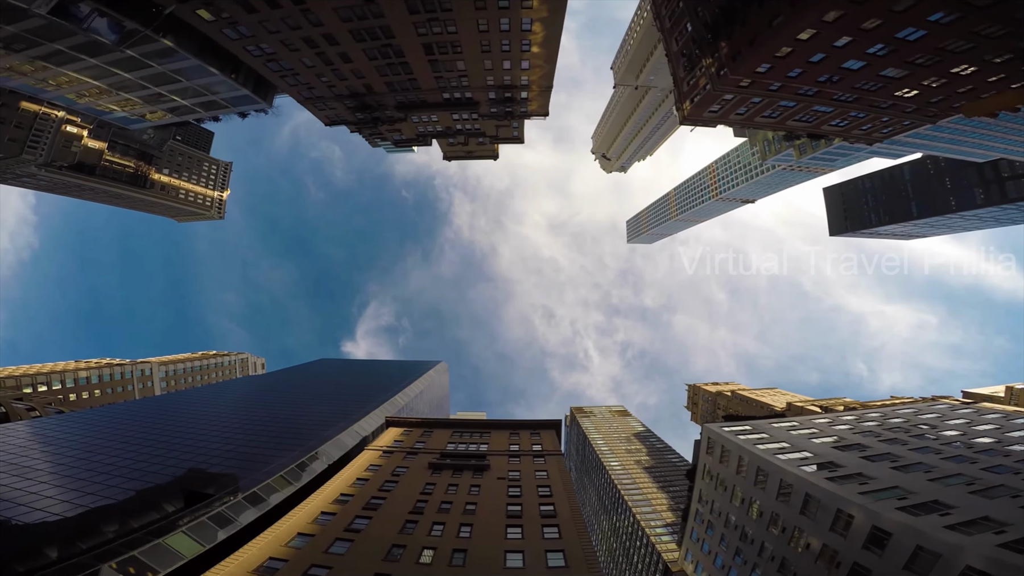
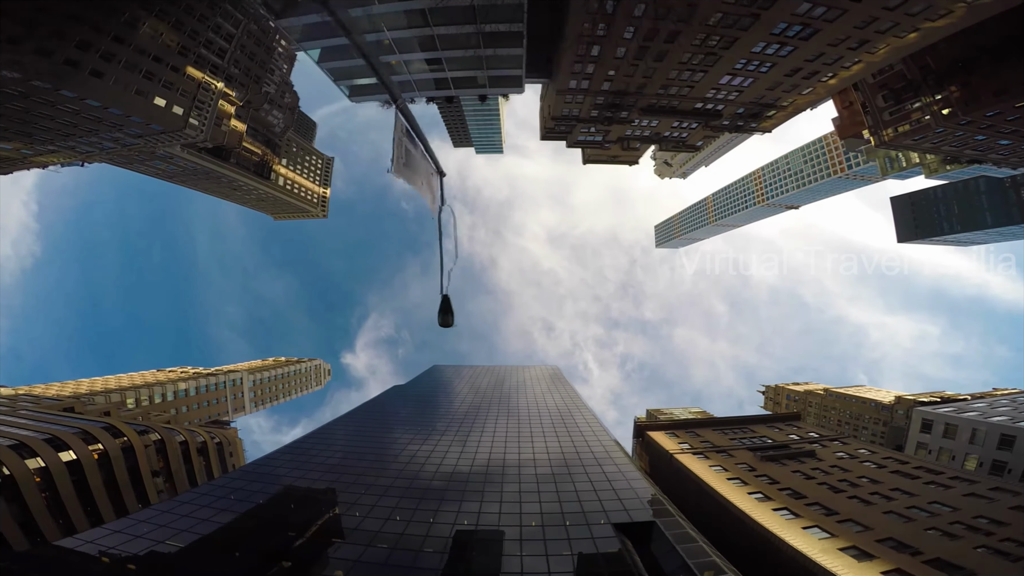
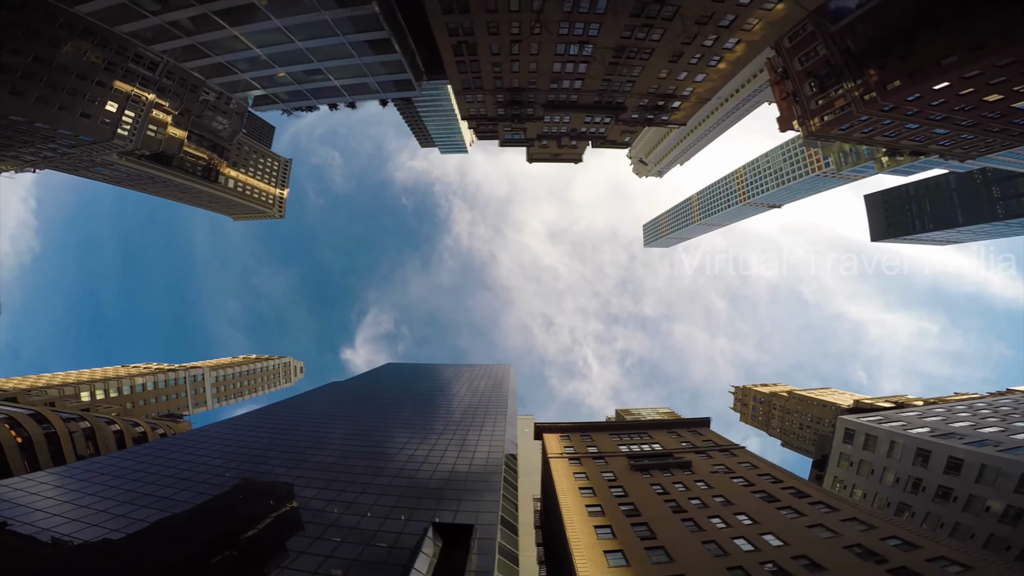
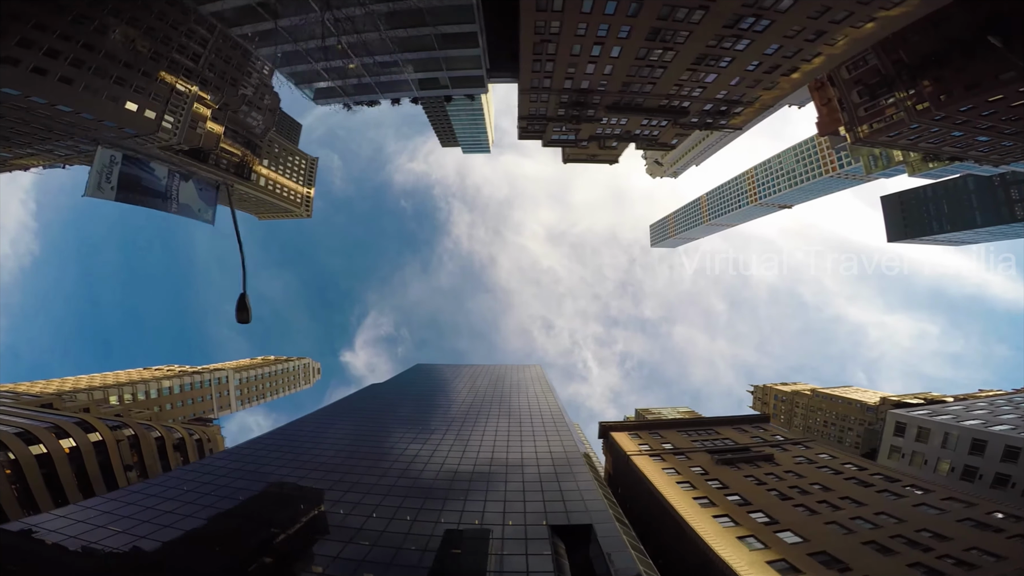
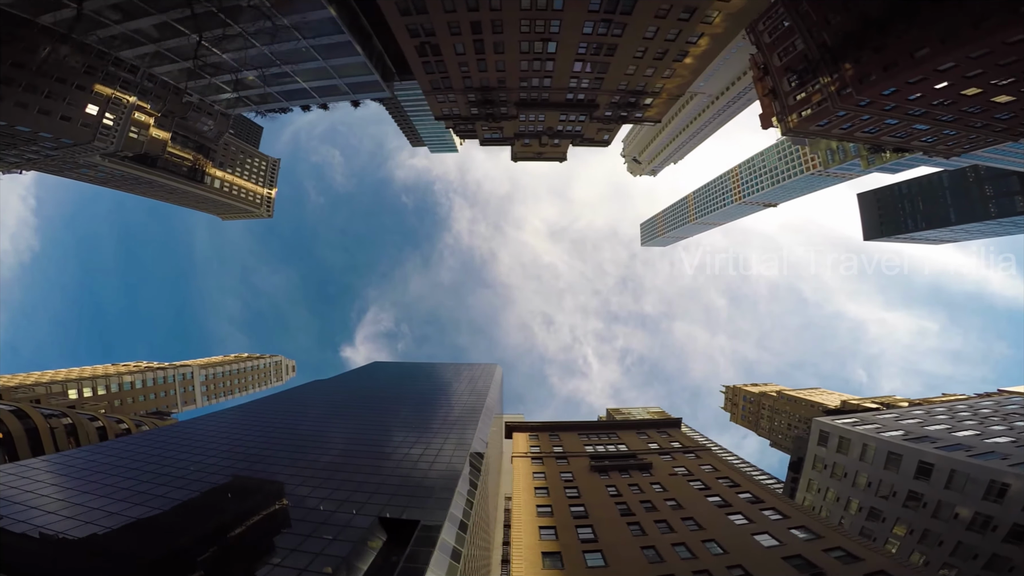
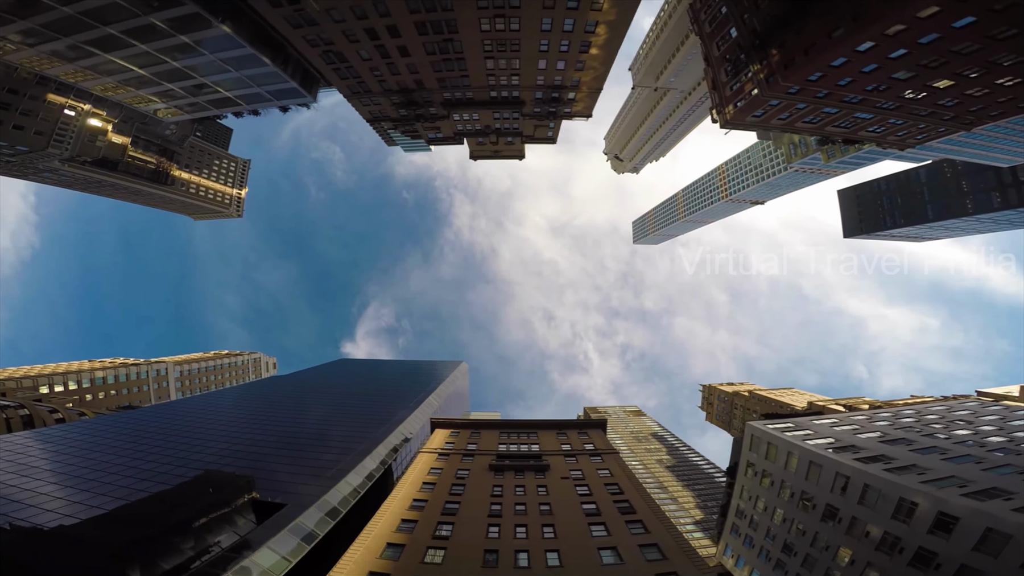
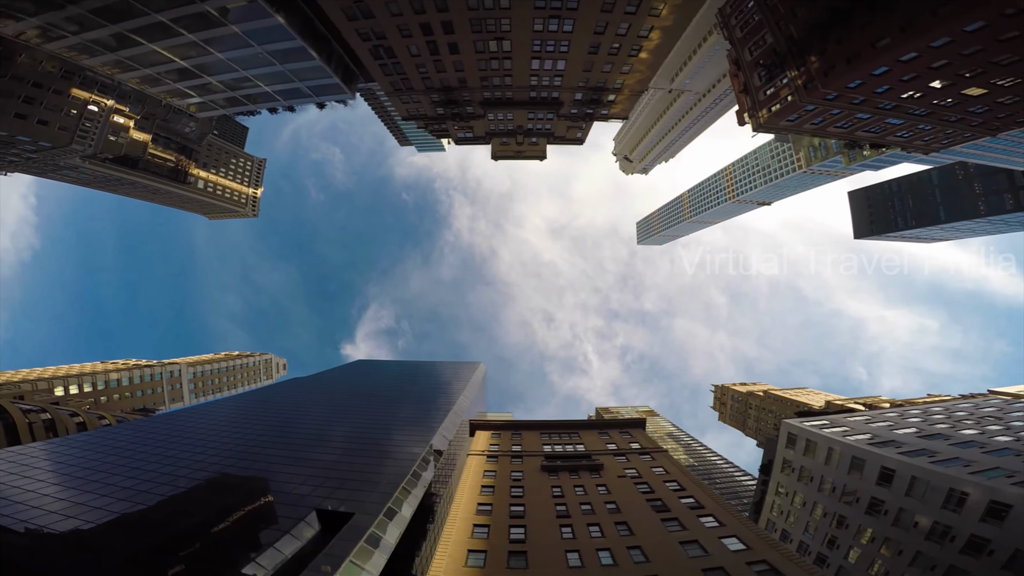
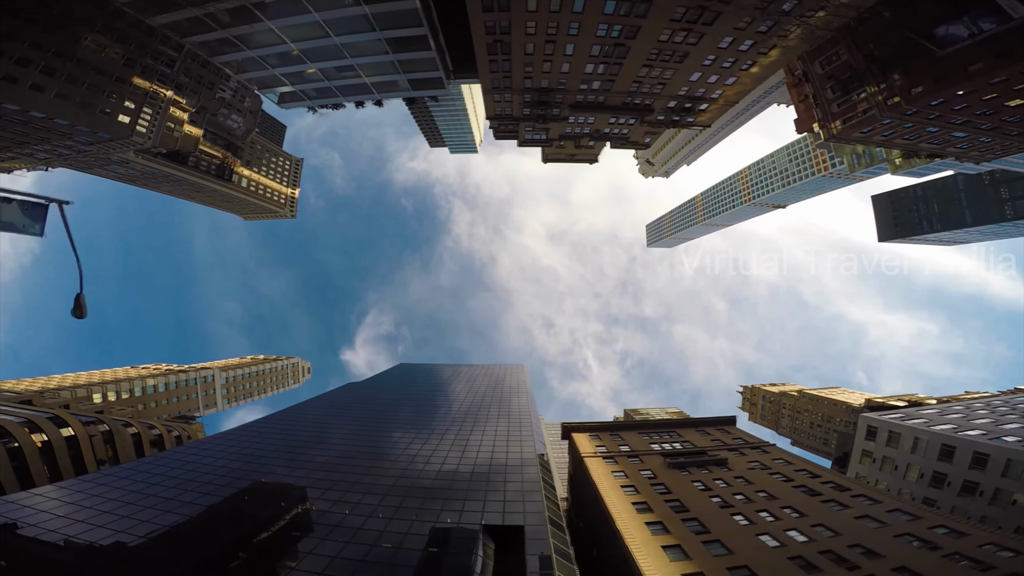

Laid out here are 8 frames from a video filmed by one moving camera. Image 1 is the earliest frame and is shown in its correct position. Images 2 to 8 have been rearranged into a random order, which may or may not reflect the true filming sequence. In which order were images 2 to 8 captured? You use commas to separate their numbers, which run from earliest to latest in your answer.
6, 7, 5, 3, 8, 4, 2
